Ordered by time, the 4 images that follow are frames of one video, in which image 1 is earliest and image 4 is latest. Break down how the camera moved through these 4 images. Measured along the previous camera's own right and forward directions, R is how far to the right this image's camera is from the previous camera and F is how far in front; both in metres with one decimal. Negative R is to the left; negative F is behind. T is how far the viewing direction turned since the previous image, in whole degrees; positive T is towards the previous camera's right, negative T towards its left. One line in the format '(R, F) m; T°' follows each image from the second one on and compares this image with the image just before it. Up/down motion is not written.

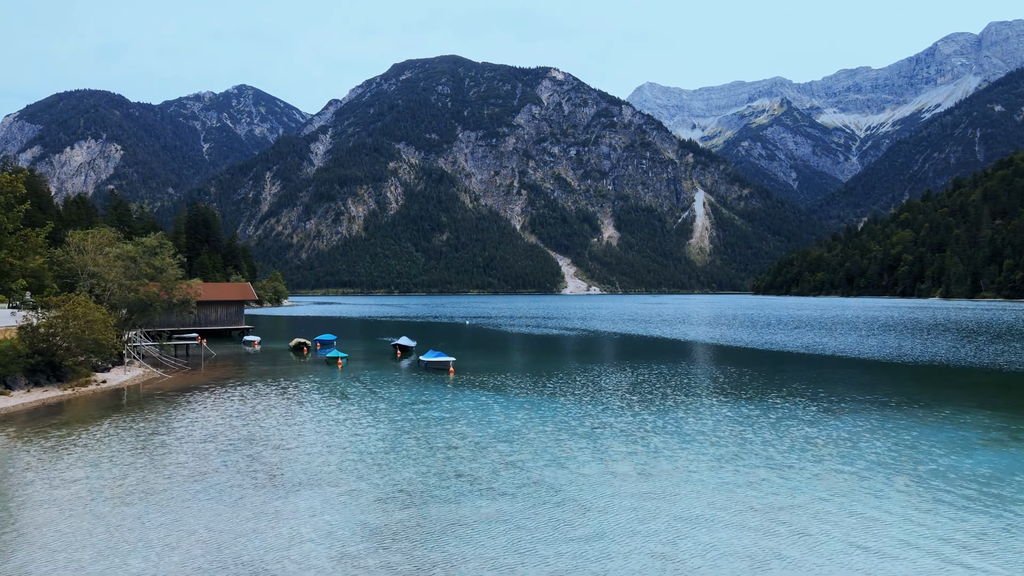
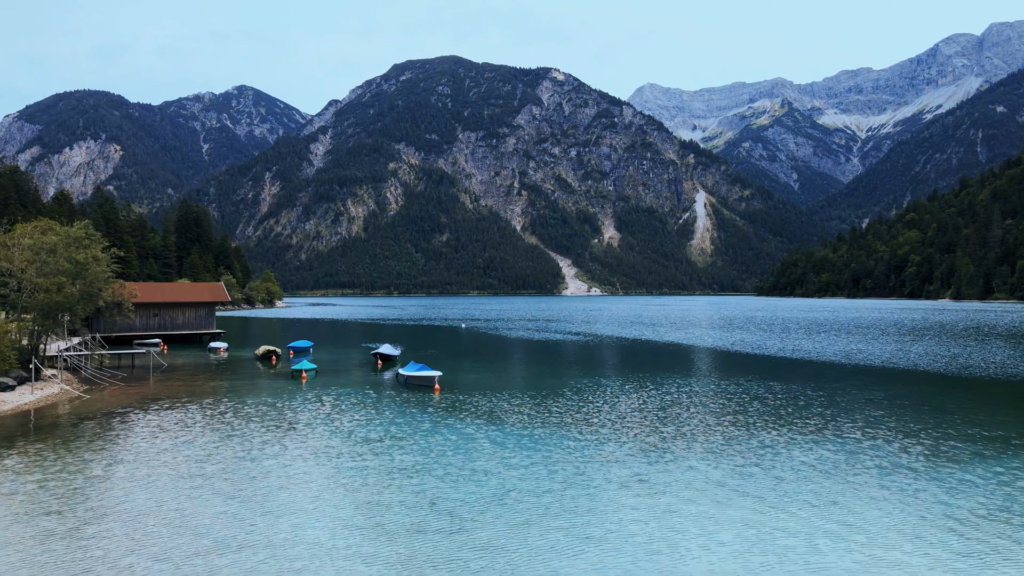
(+0.1, +3.5) m; 0°
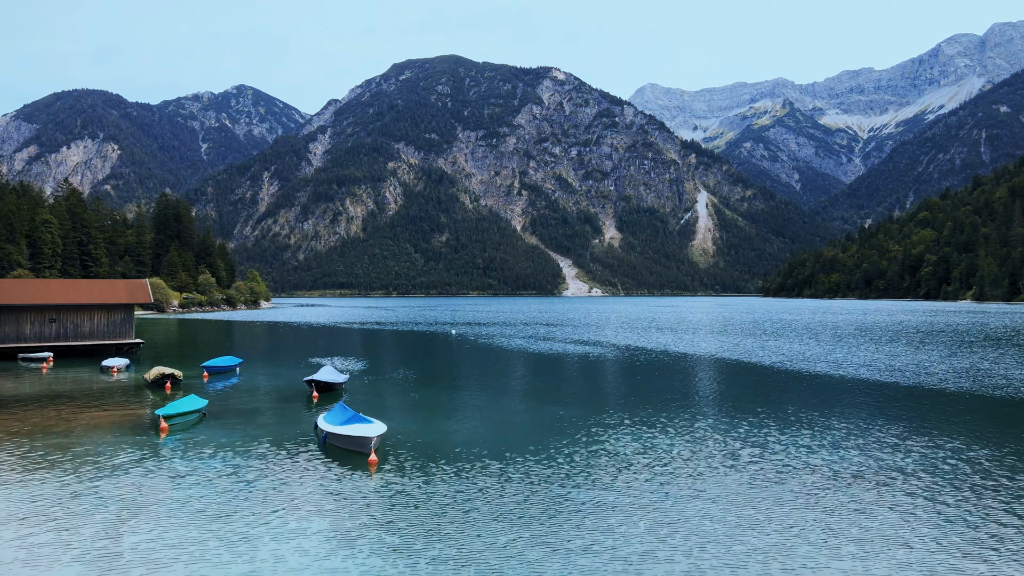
(+0.1, +7.1) m; 0°
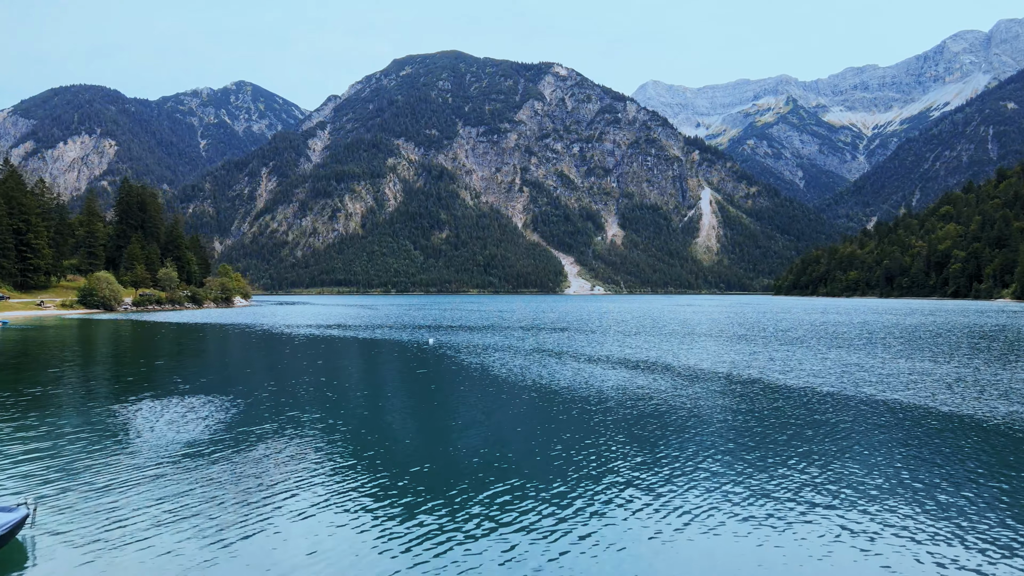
(0.0, +10.8) m; 0°
